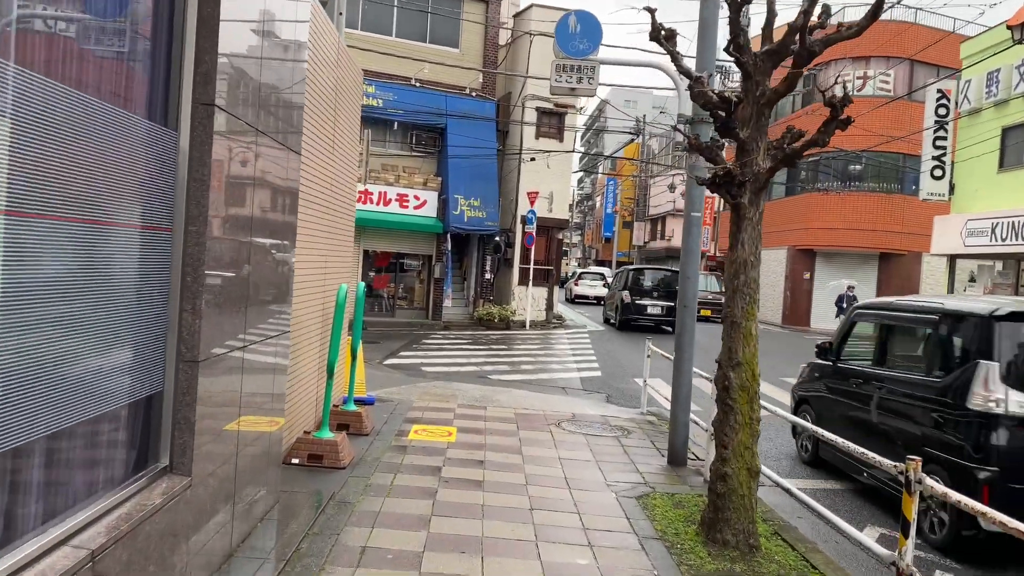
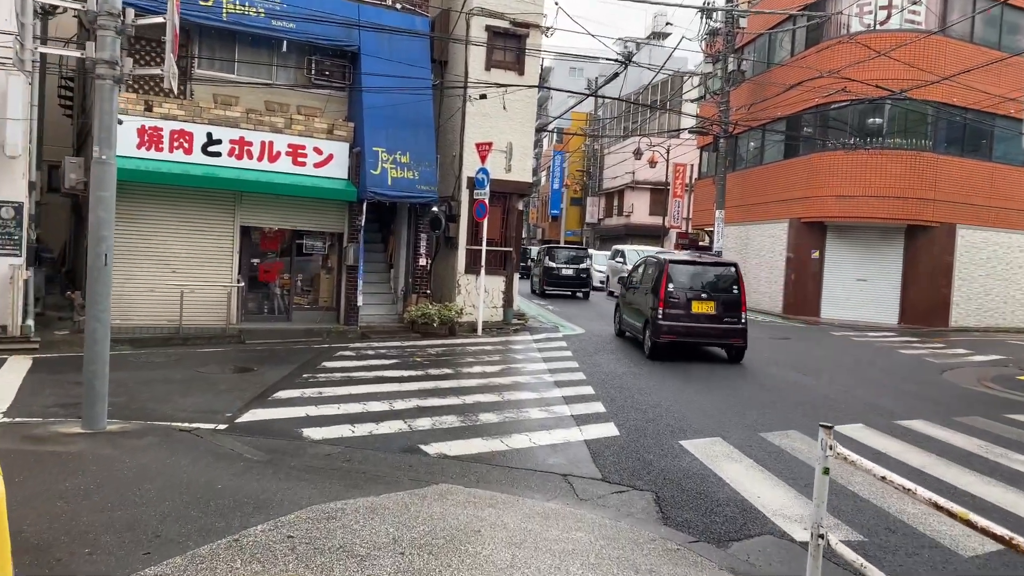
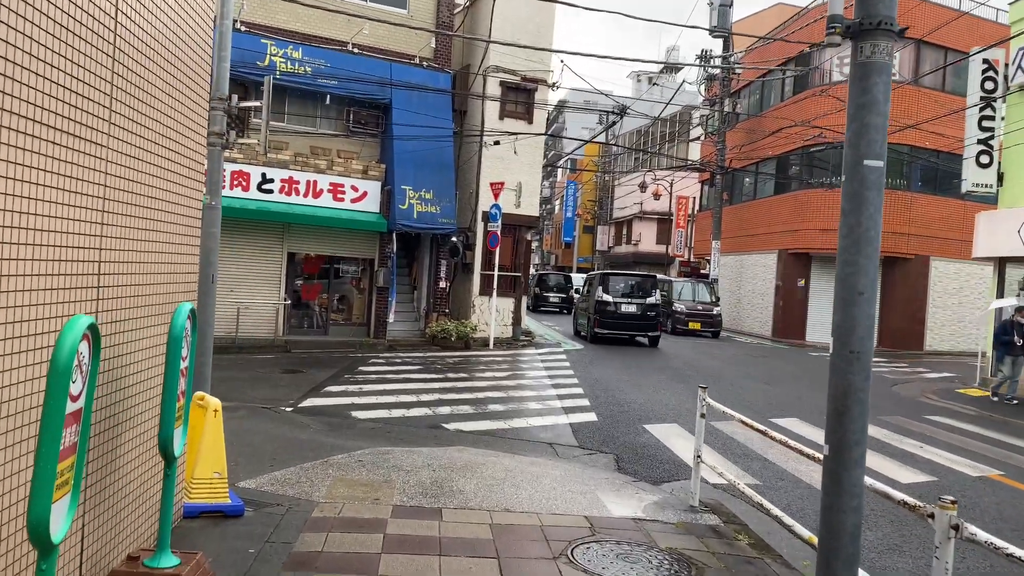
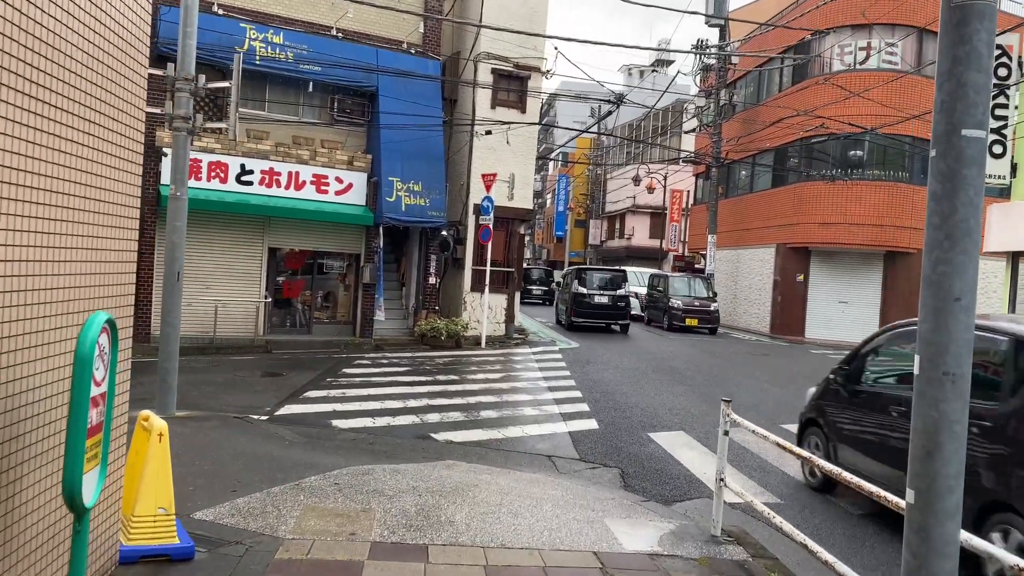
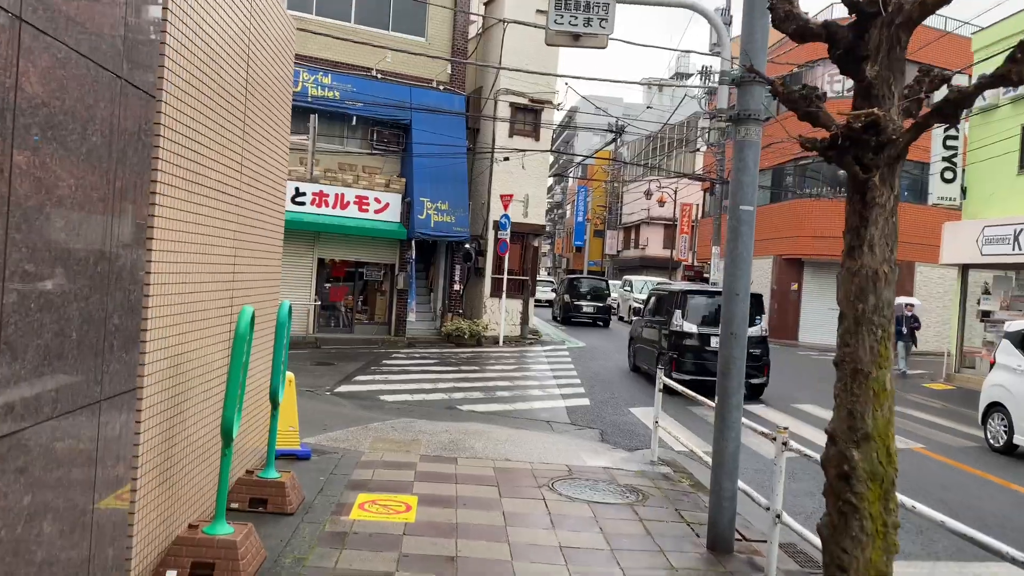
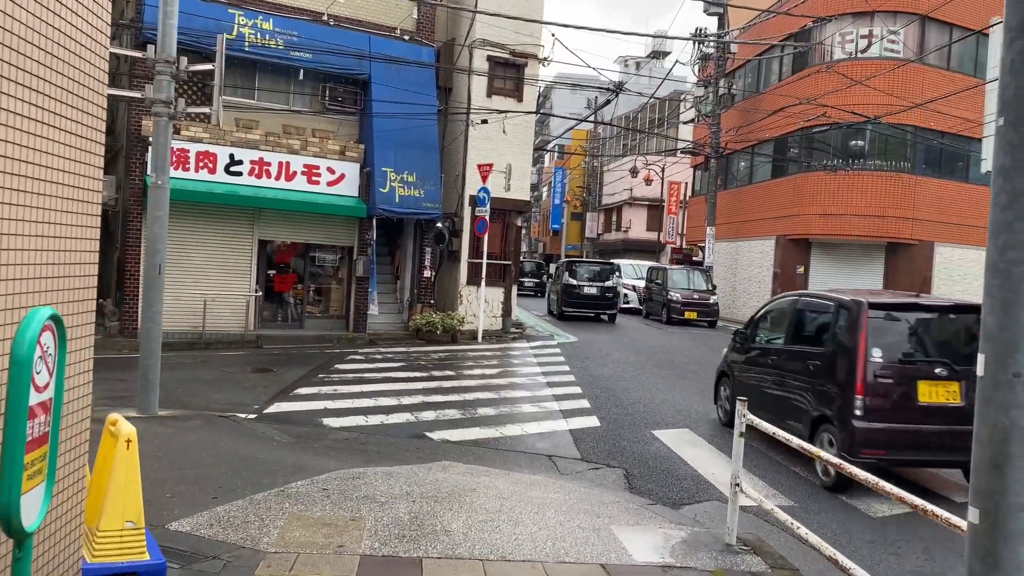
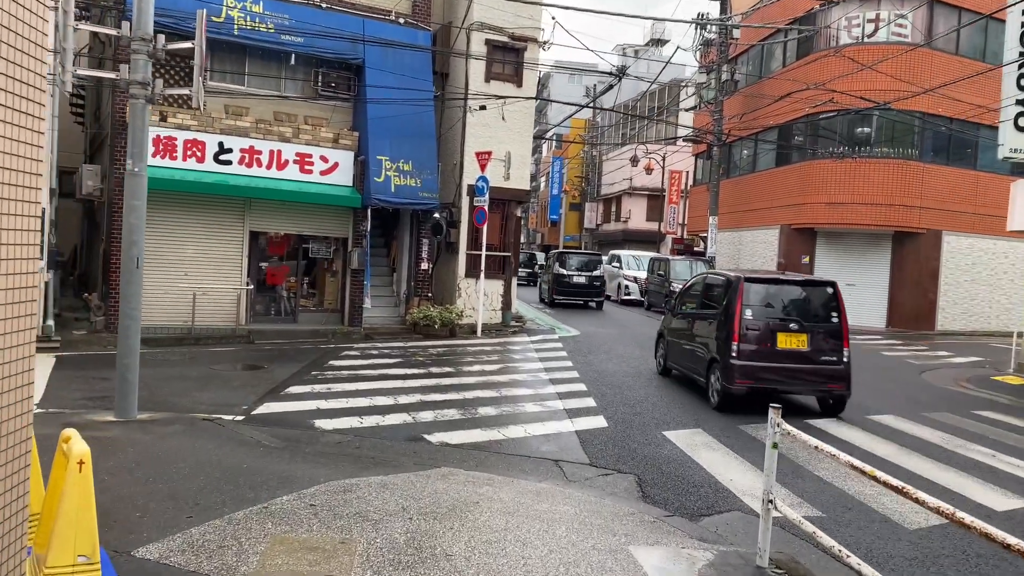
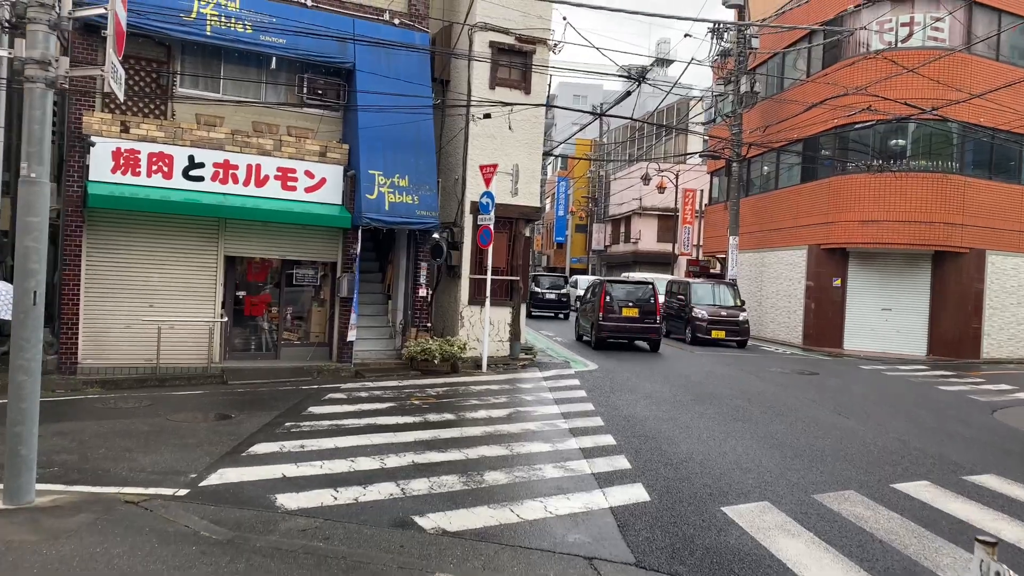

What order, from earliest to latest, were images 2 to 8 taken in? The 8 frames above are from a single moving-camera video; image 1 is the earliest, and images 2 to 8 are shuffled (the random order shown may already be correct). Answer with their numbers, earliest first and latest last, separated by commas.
5, 3, 4, 6, 7, 2, 8
